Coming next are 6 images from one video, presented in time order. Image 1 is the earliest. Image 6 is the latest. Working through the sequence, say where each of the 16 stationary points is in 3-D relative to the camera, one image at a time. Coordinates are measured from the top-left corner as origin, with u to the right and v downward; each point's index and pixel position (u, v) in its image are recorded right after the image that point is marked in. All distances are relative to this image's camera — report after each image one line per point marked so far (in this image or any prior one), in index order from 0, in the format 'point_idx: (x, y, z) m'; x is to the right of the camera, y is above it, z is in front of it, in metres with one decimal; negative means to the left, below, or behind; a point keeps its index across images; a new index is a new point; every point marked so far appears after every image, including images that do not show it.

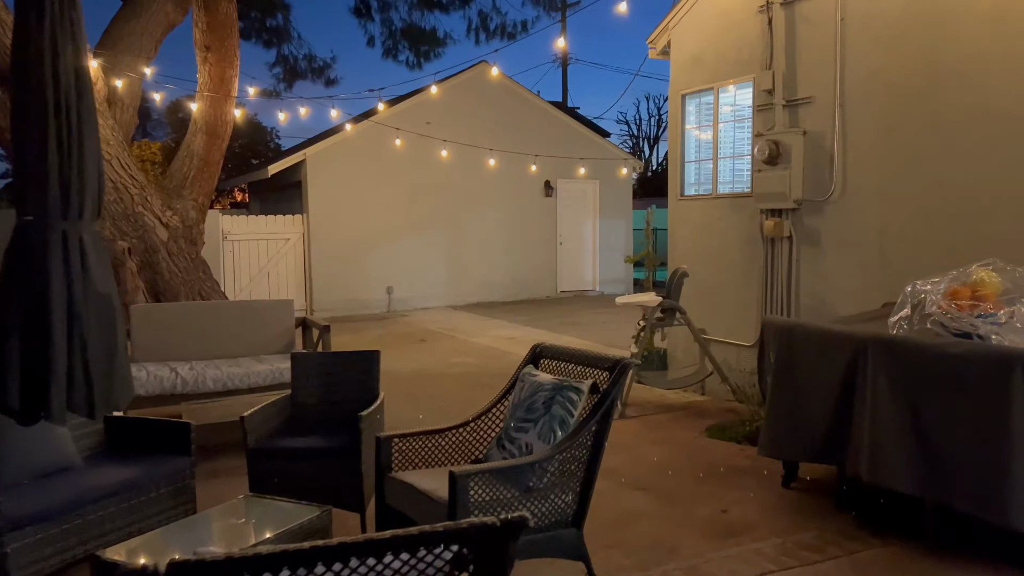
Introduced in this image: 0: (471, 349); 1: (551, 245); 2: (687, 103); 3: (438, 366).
0: (-0.5, -0.7, +9.0) m
1: (+0.7, +0.7, +14.2) m
2: (+1.4, +1.5, +6.4) m
3: (-0.7, -0.8, +7.8) m
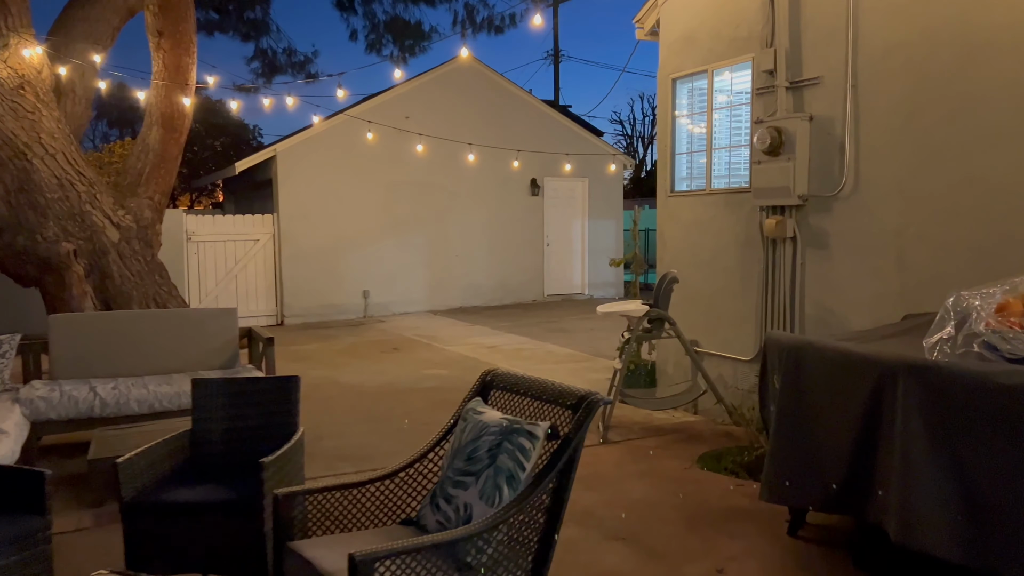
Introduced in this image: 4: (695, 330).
0: (-0.7, -0.7, +8.3) m
1: (+0.4, +0.7, +13.5) m
2: (+1.2, +1.5, +5.8) m
3: (-1.0, -0.8, +7.2) m
4: (+1.3, -0.3, +5.6) m
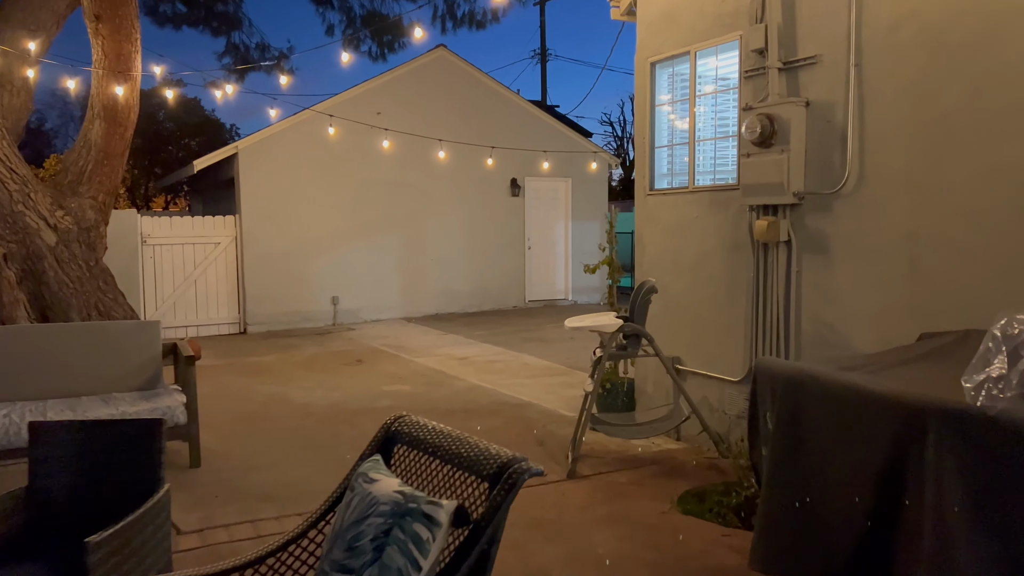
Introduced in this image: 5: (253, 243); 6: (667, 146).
0: (-1.0, -0.8, +7.7) m
1: (+0.1, +0.6, +12.9) m
2: (+1.0, +1.4, +5.2) m
3: (-1.2, -0.9, +6.5) m
4: (+1.0, -0.4, +5.0) m
5: (-3.5, +0.6, +10.6) m
6: (+1.0, +0.9, +5.2) m
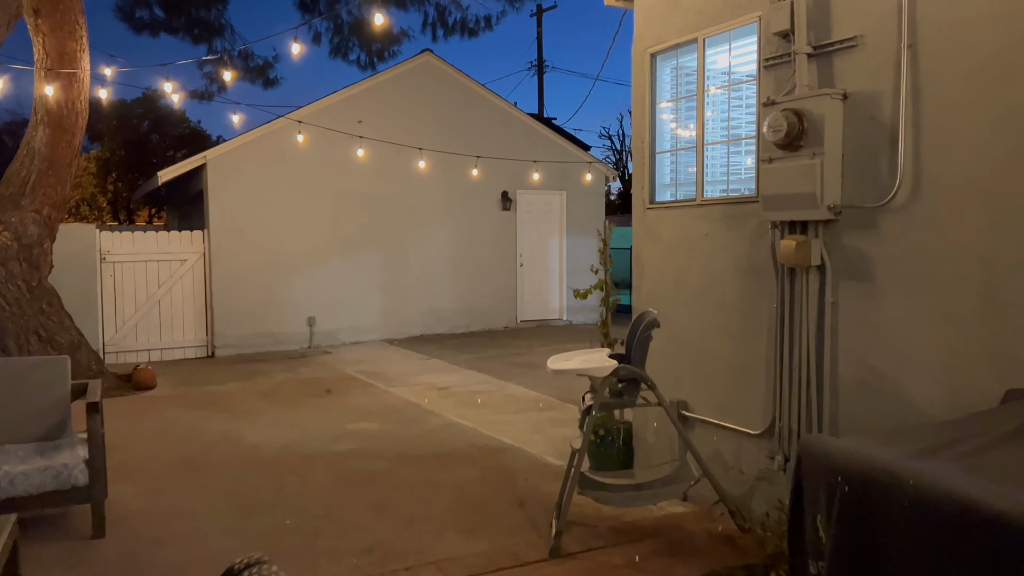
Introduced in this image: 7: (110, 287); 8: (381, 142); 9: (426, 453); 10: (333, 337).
0: (-1.1, -1.0, +6.9) m
1: (0.0, +0.3, +12.1) m
2: (+0.8, +1.2, +4.4) m
3: (-1.4, -1.1, +5.7) m
4: (+0.9, -0.5, +4.2) m
5: (-3.6, +0.3, +9.8) m
6: (+0.9, +0.8, +4.4) m
7: (-4.7, 0.0, +9.3) m
8: (-1.8, +2.0, +10.9) m
9: (-0.6, -1.1, +5.3) m
10: (-2.4, -0.7, +10.6) m
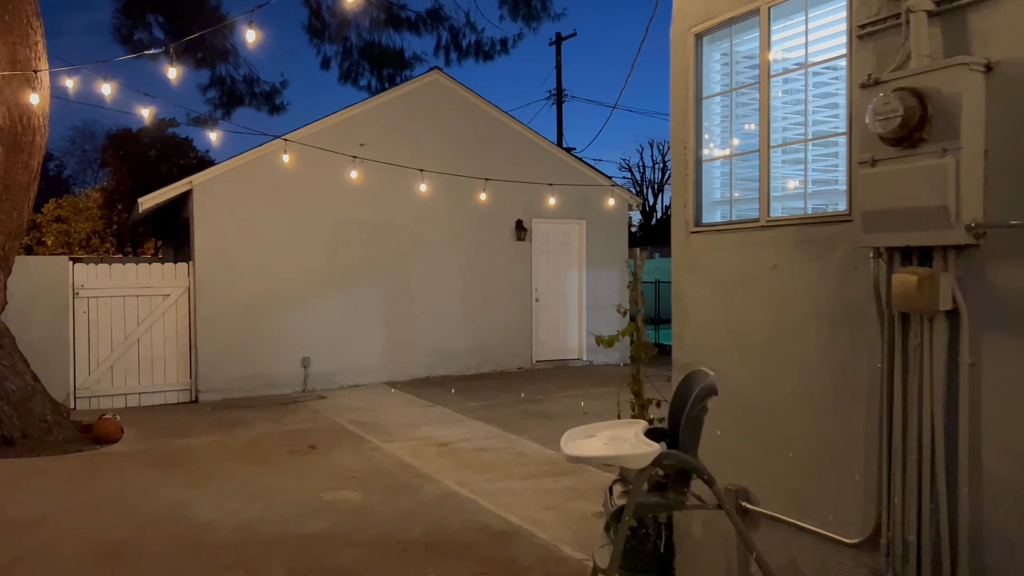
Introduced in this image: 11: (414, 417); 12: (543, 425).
0: (-1.0, -1.3, +5.9) m
1: (+0.2, -0.2, +11.1) m
2: (+0.8, +1.0, +3.5) m
3: (-1.3, -1.3, +4.7) m
4: (+0.9, -0.7, +3.1) m
5: (-3.4, -0.1, +8.9) m
6: (+0.9, +0.6, +3.4) m
7: (-4.6, -0.4, +8.4) m
8: (-1.6, +1.5, +10.1) m
9: (-0.5, -1.3, +4.2) m
10: (-2.2, -1.1, +9.7) m
11: (-1.0, -1.3, +7.9) m
12: (+0.3, -1.3, +7.4) m
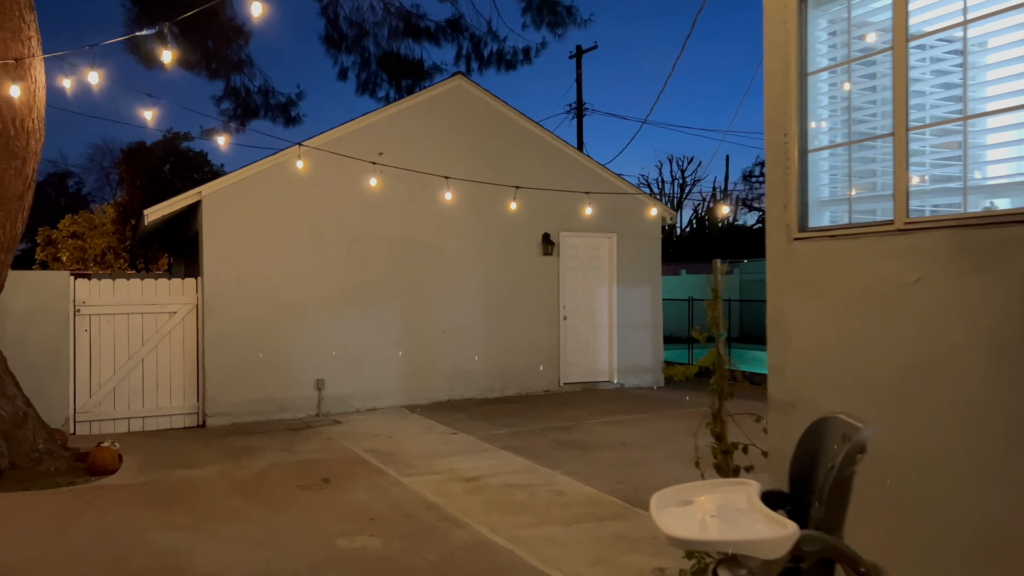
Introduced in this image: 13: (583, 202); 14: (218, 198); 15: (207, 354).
0: (-0.8, -1.4, +5.2) m
1: (+0.5, -0.4, +10.5) m
2: (+1.1, +0.9, +2.8) m
3: (-1.1, -1.4, +4.1) m
4: (+1.1, -0.8, +2.5) m
5: (-3.1, -0.3, +8.4) m
6: (+1.1, +0.5, +2.8) m
7: (-4.3, -0.5, +7.9) m
8: (-1.3, +1.3, +9.5) m
9: (-0.3, -1.4, +3.6) m
10: (-1.9, -1.3, +9.1) m
11: (-0.7, -1.4, +7.2) m
12: (+0.6, -1.4, +6.7) m
13: (+0.9, +1.1, +10.8) m
14: (-3.1, +1.0, +8.3) m
15: (-3.2, -0.7, +8.3) m
